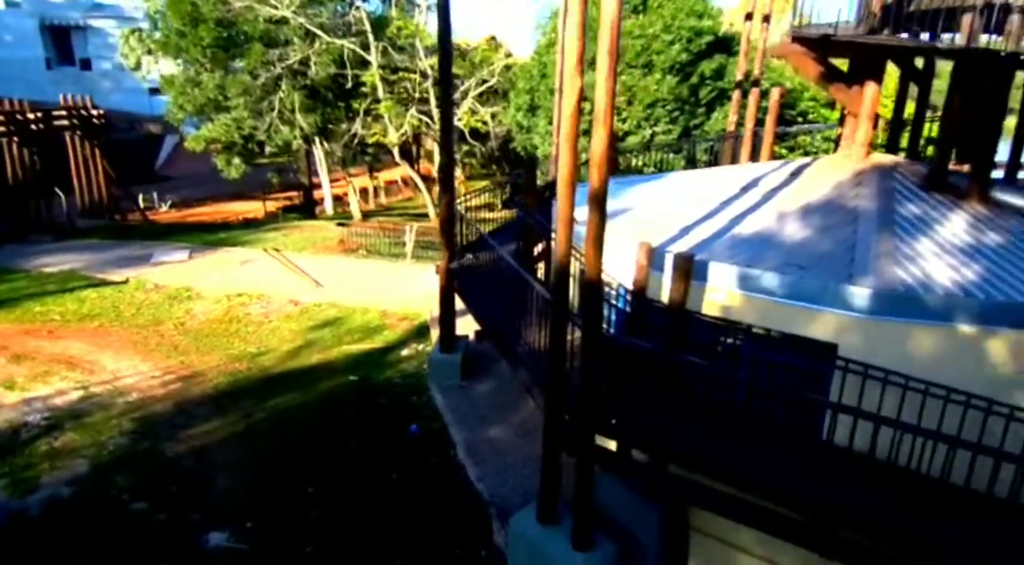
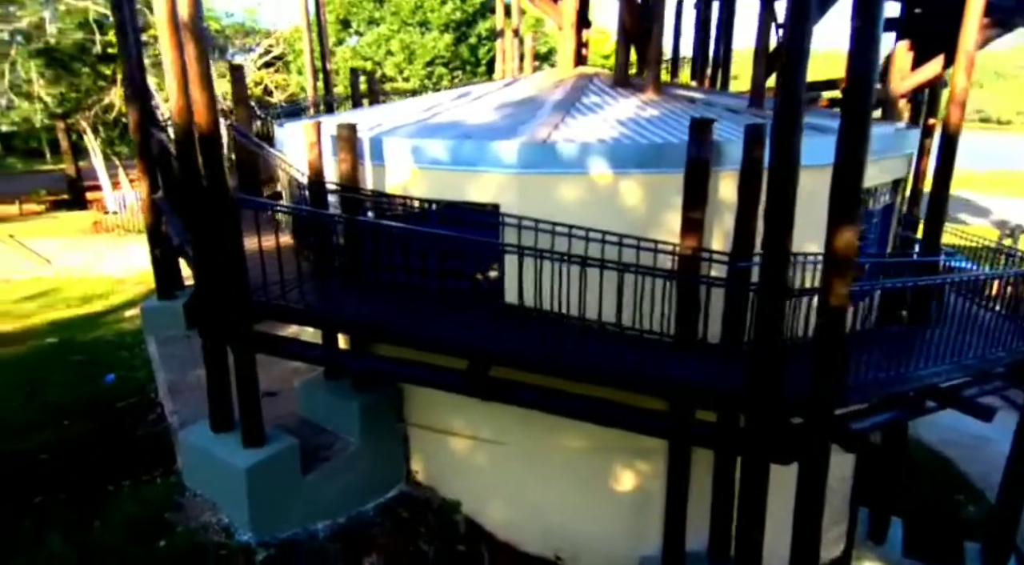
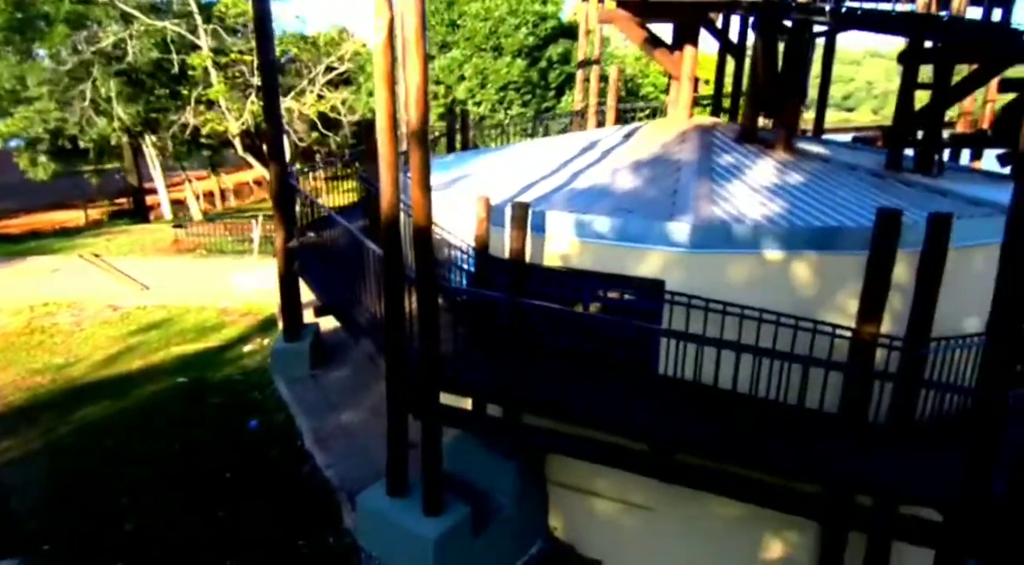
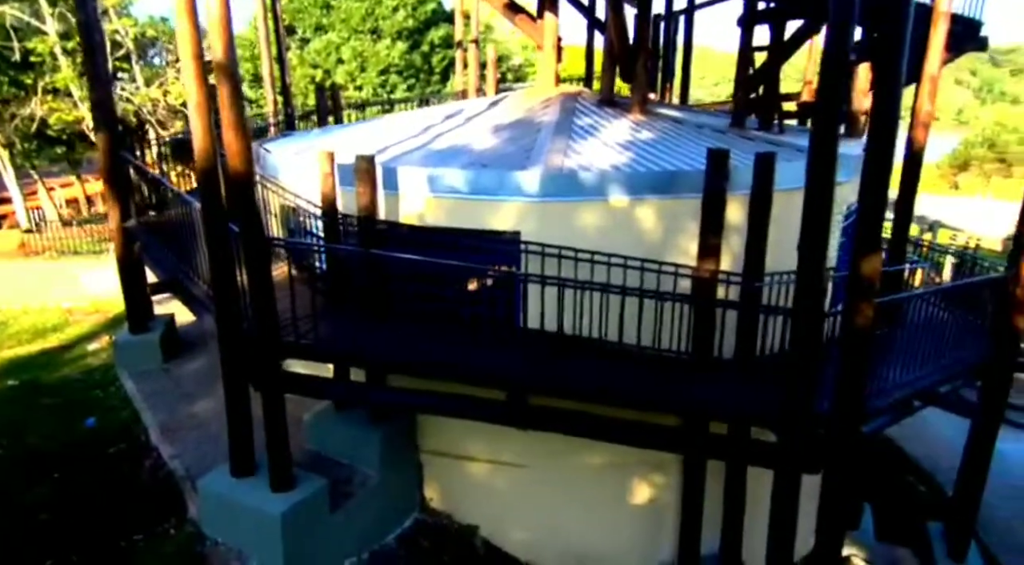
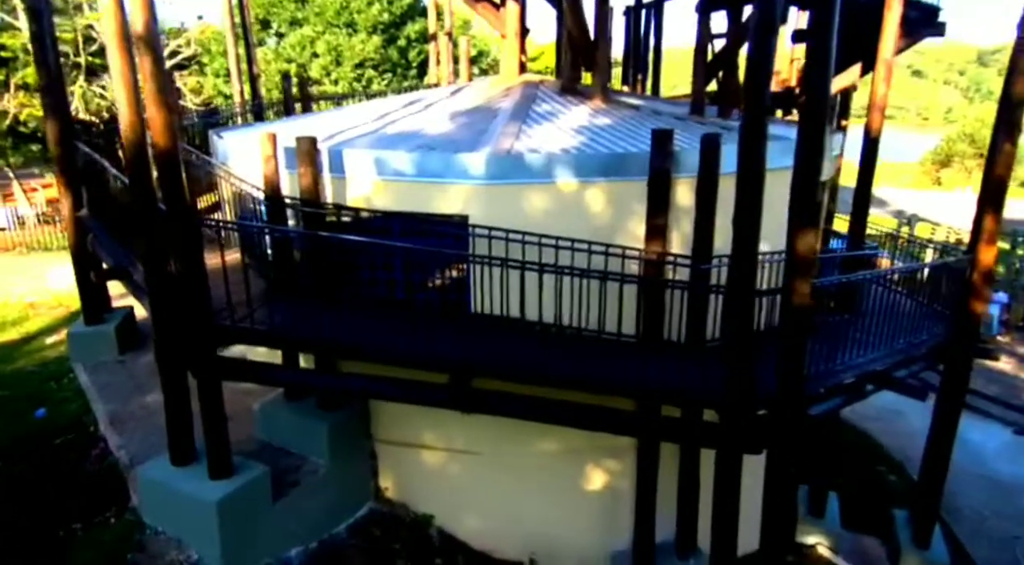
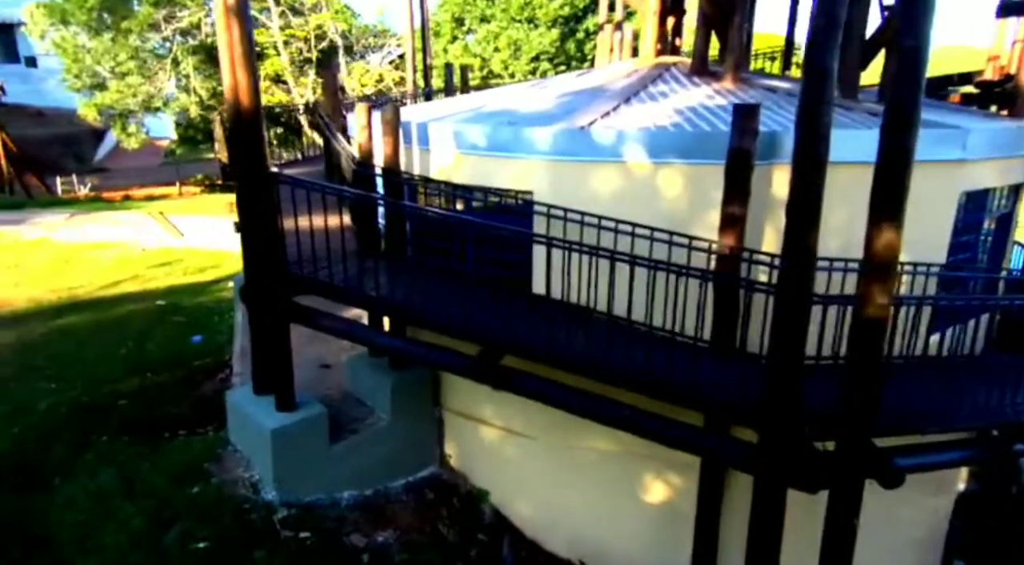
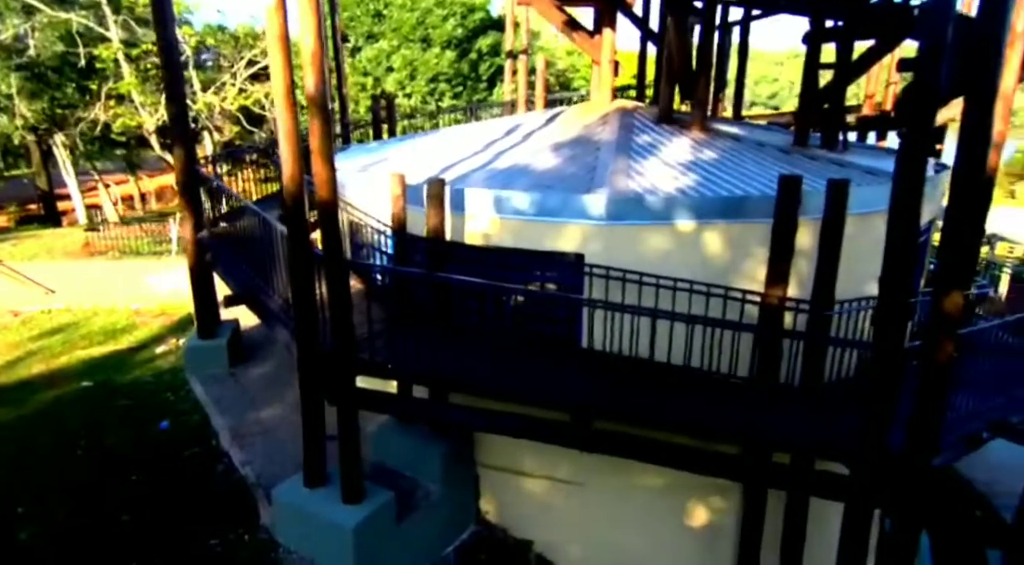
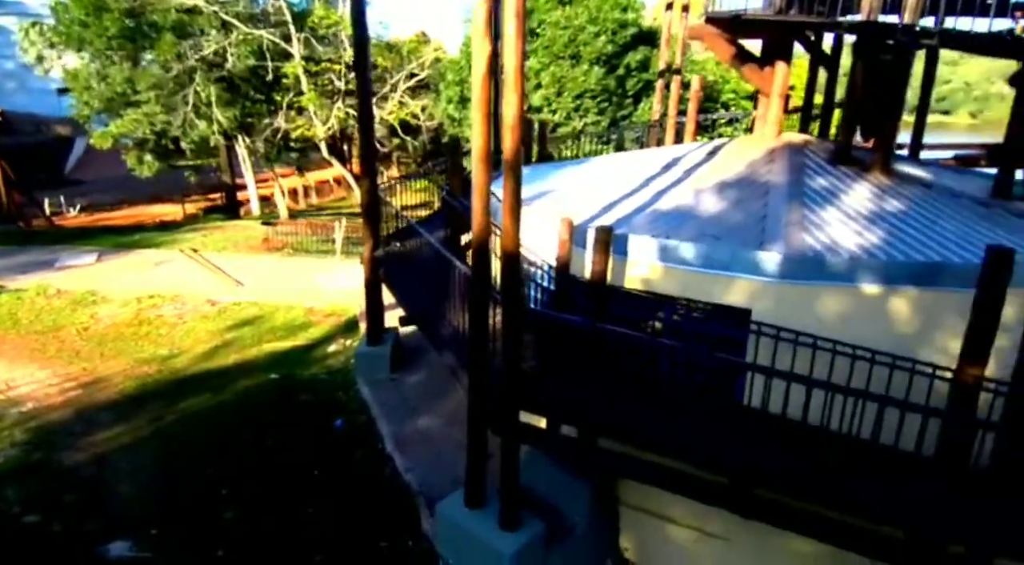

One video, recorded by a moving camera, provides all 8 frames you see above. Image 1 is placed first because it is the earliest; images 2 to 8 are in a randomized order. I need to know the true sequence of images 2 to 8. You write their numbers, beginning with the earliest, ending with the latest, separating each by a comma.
8, 3, 7, 4, 5, 2, 6
